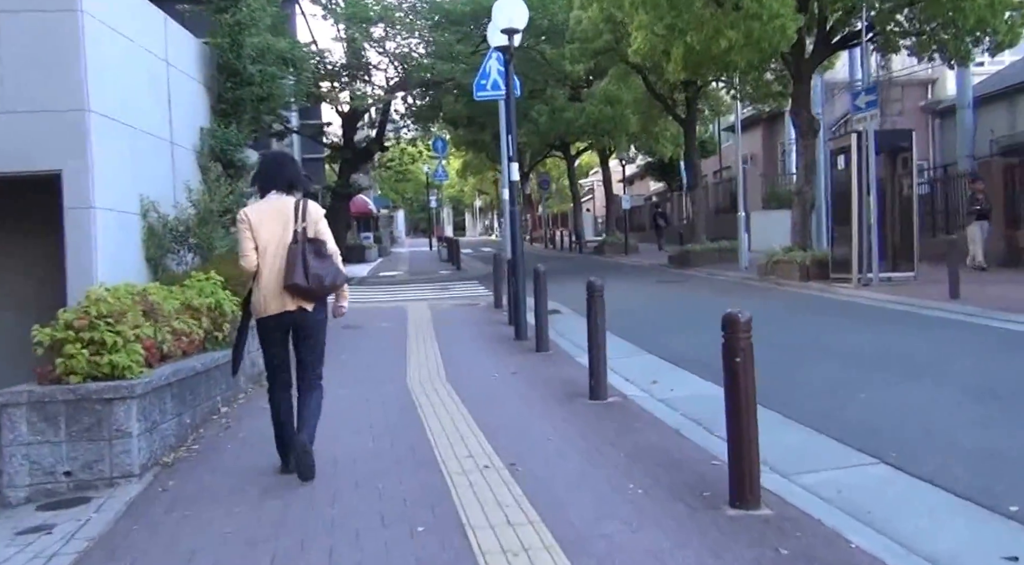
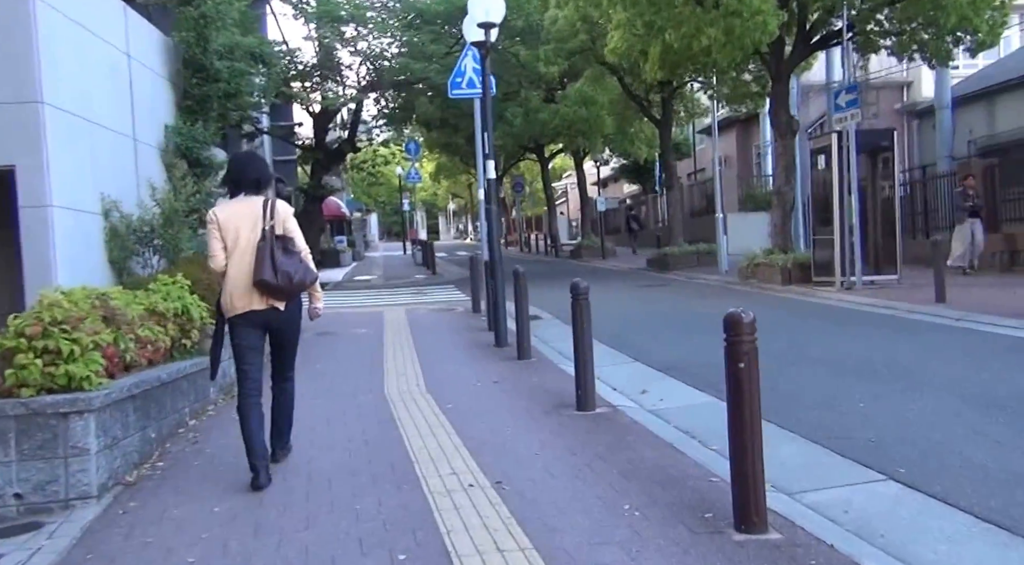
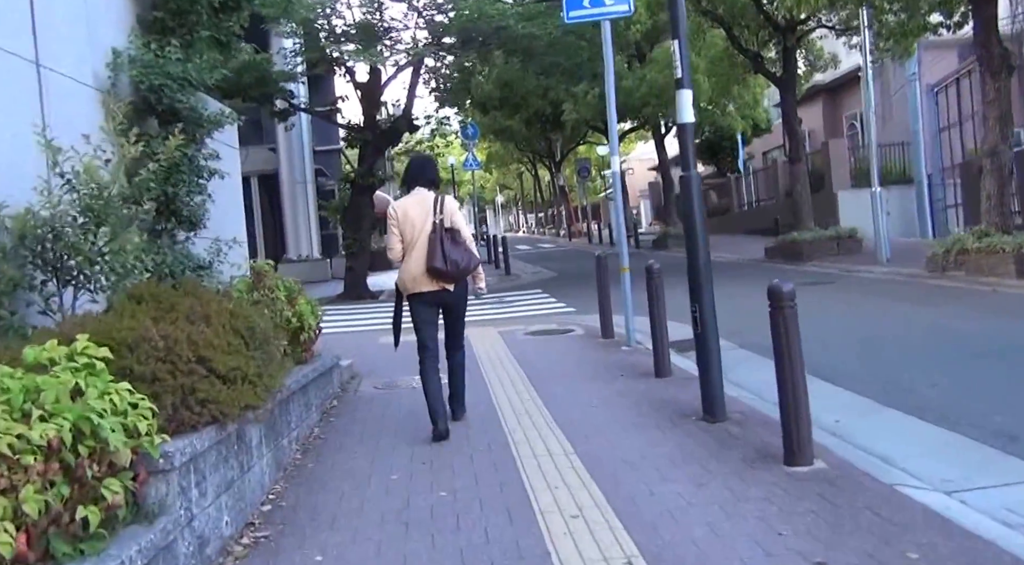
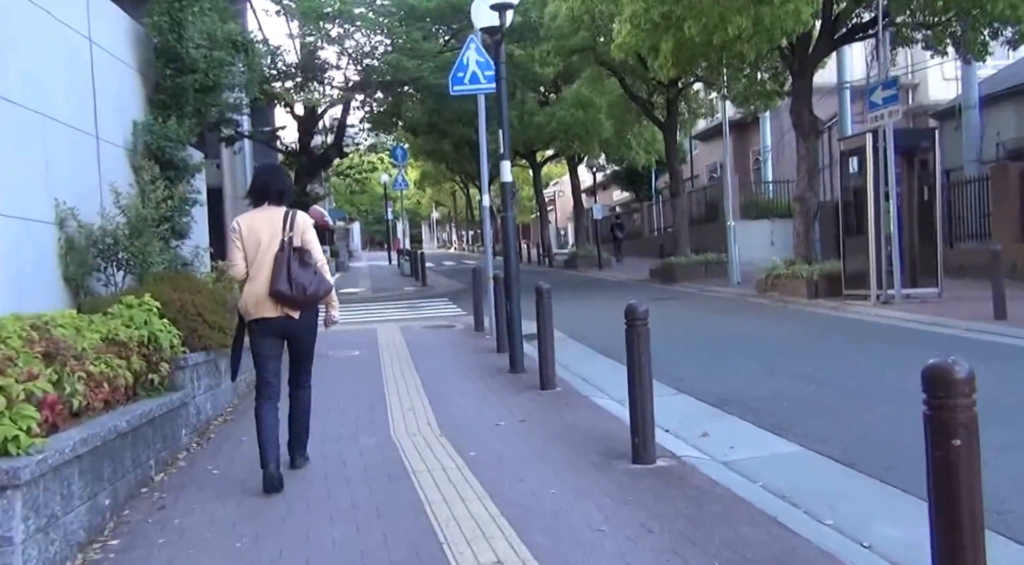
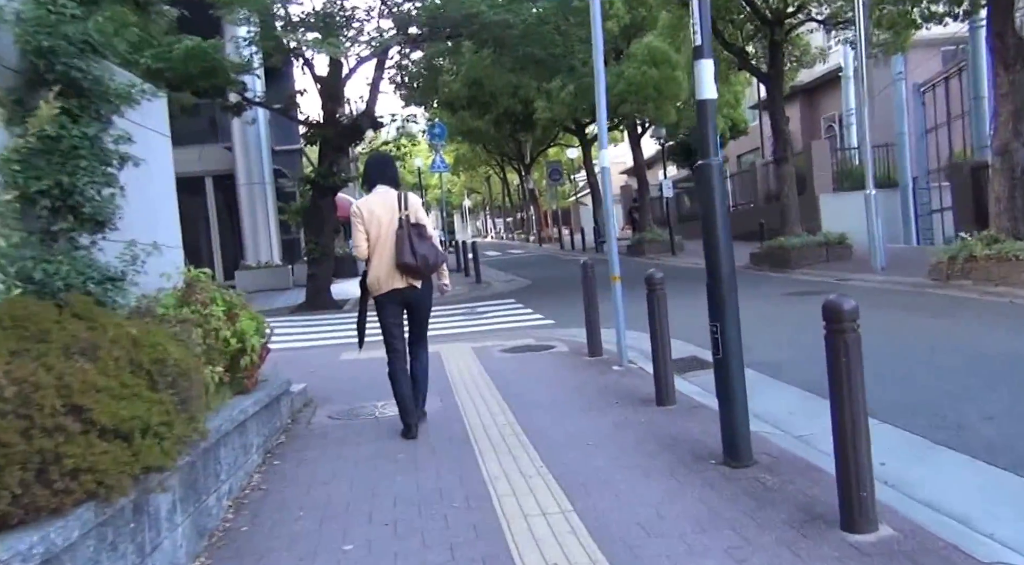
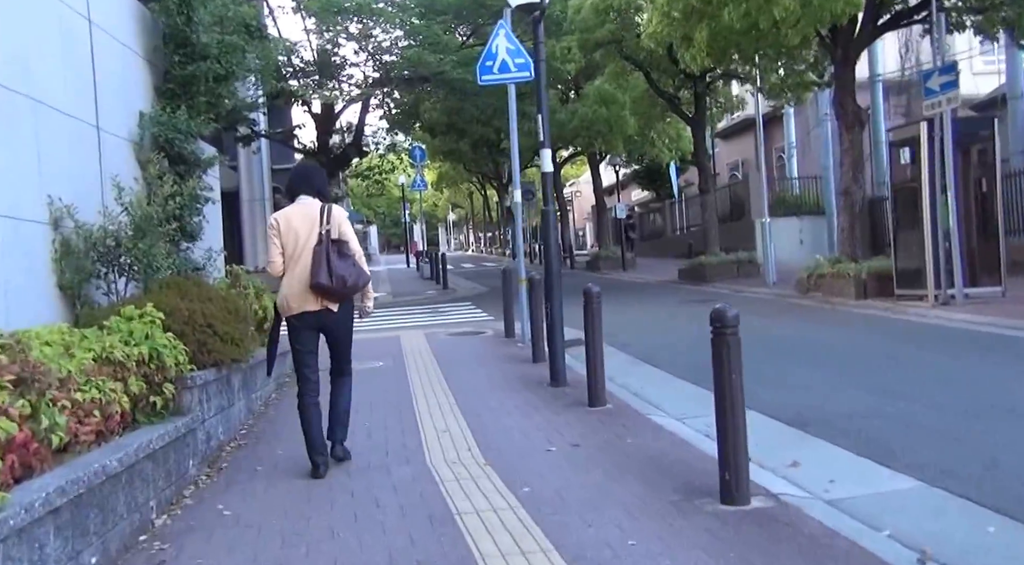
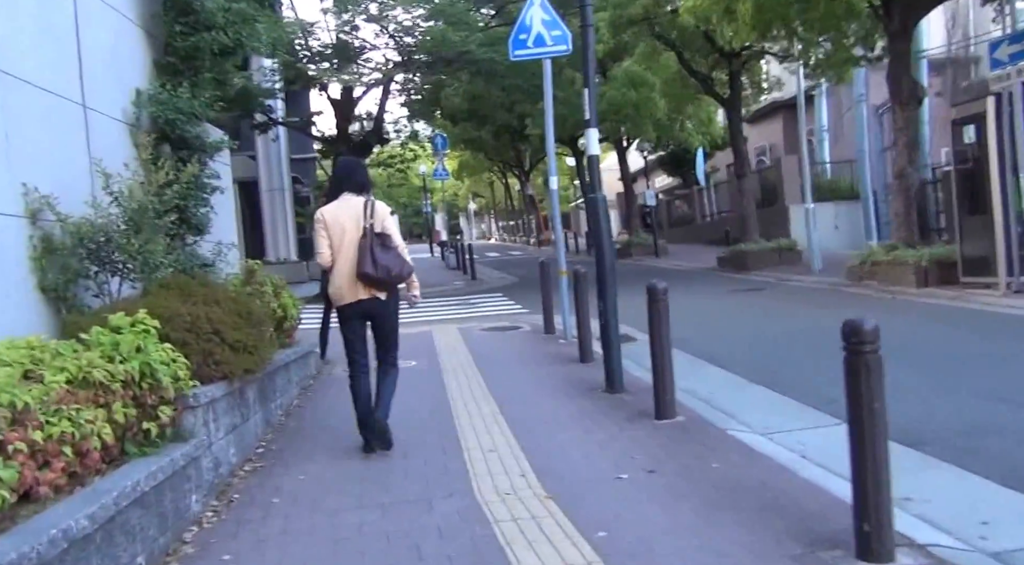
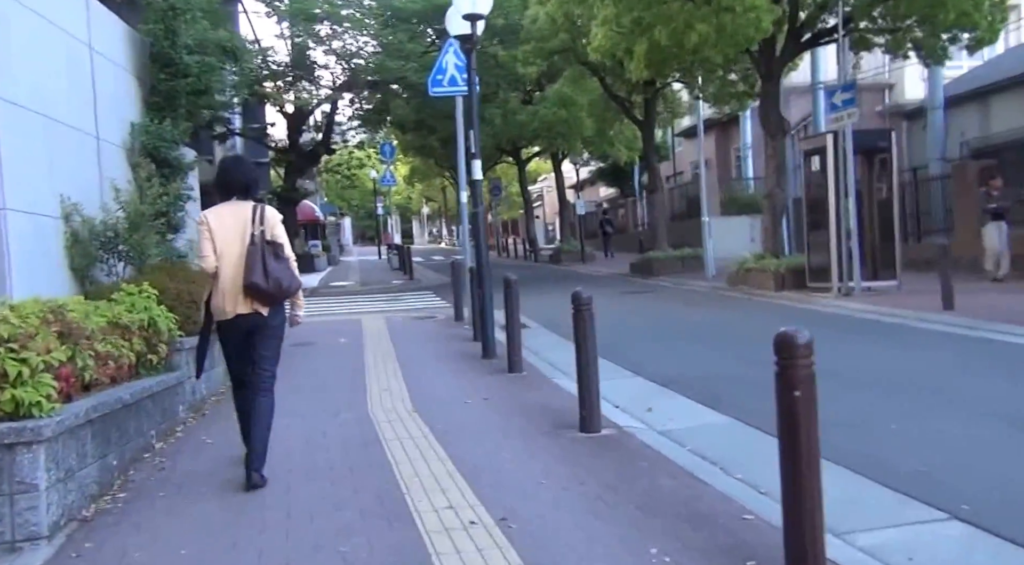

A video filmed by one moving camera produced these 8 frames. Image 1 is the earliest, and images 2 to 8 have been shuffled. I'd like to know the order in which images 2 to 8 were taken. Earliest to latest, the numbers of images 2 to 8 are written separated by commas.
2, 8, 4, 6, 7, 3, 5
